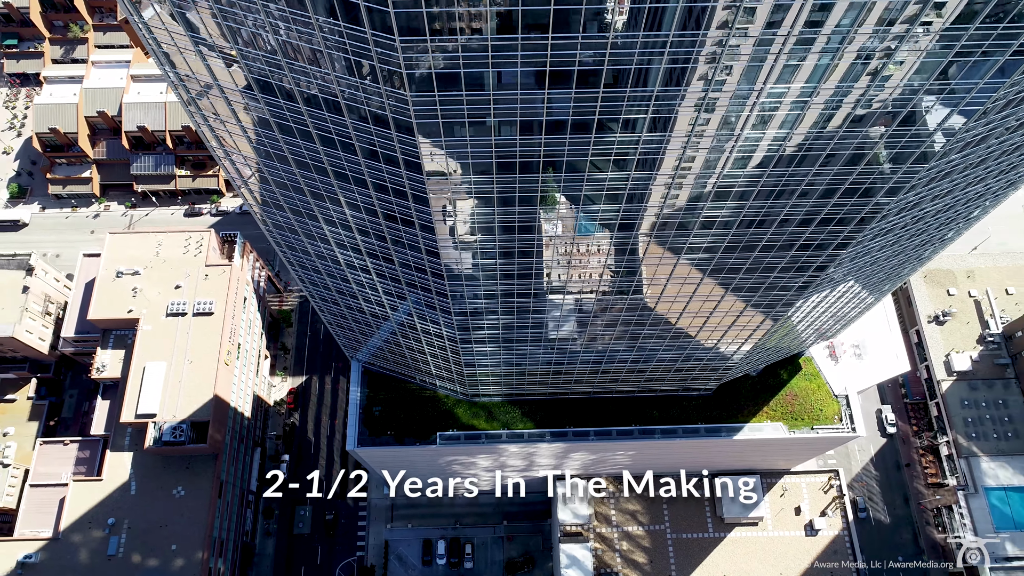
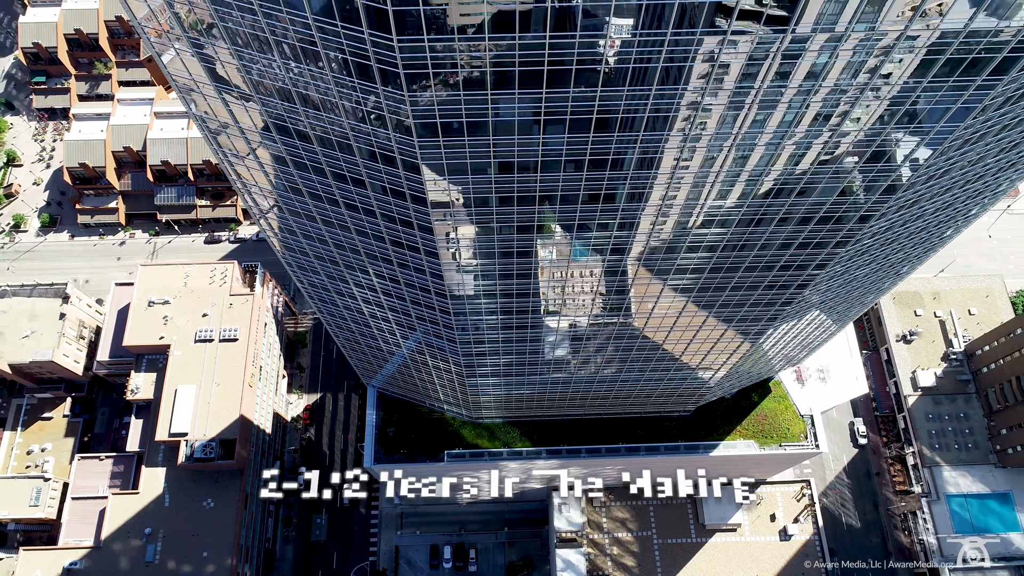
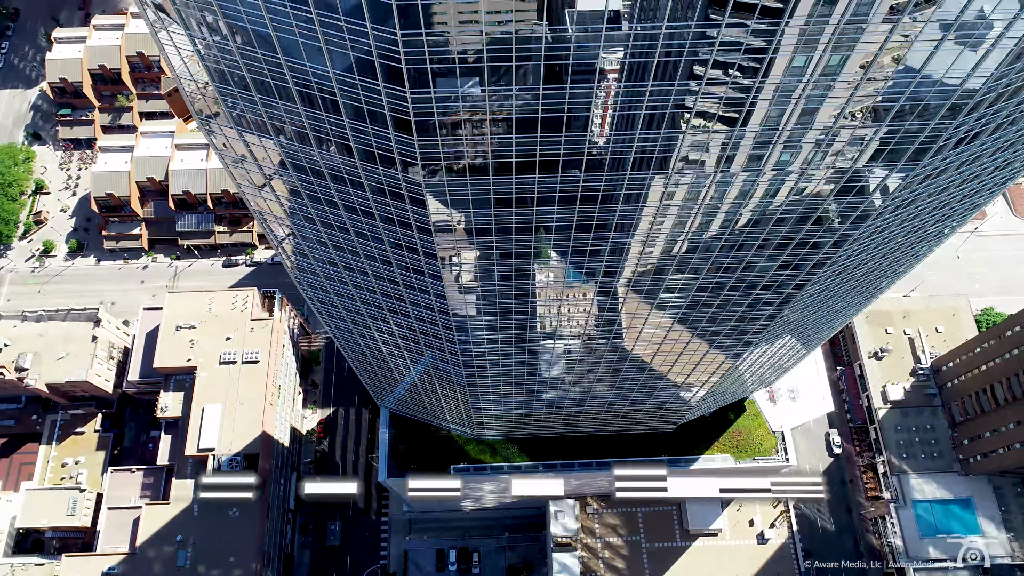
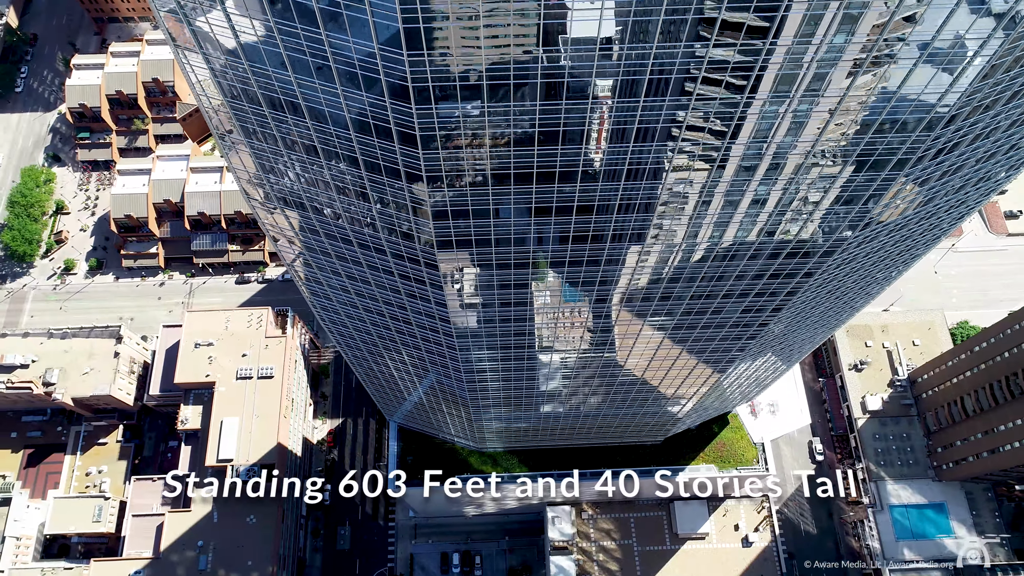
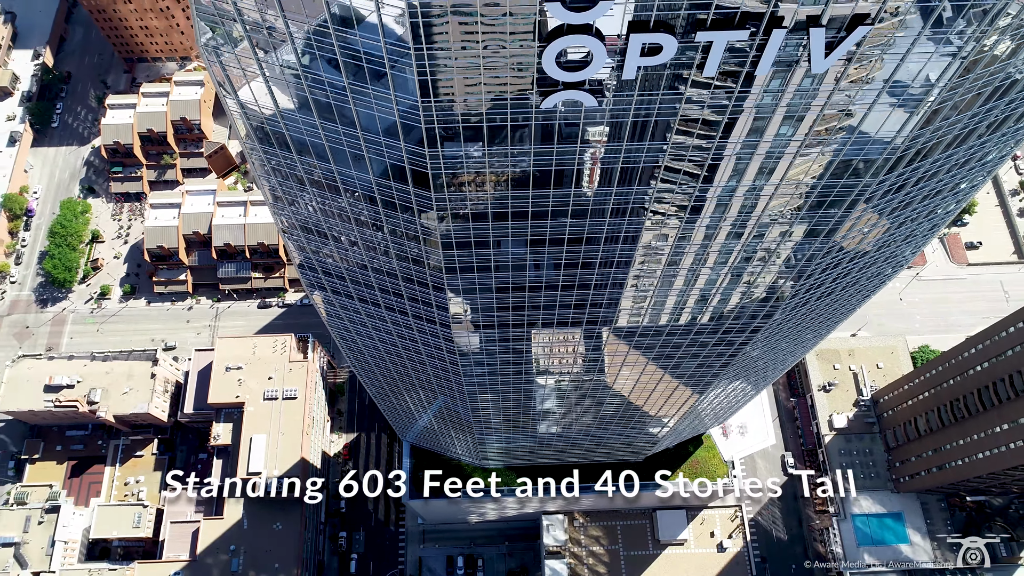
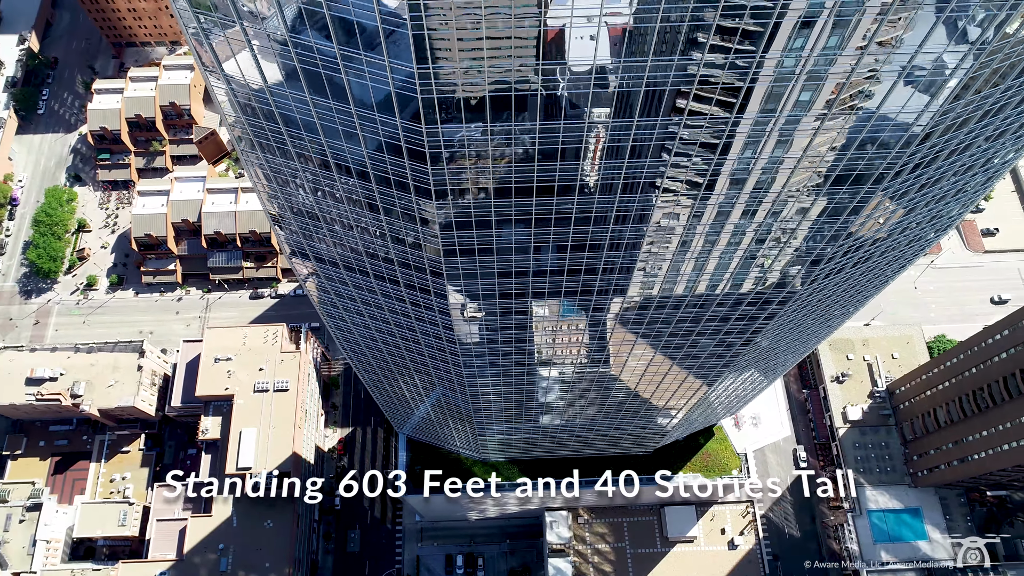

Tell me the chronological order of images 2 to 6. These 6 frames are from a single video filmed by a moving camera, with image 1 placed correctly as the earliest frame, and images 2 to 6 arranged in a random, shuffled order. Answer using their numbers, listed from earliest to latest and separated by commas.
2, 3, 4, 6, 5
